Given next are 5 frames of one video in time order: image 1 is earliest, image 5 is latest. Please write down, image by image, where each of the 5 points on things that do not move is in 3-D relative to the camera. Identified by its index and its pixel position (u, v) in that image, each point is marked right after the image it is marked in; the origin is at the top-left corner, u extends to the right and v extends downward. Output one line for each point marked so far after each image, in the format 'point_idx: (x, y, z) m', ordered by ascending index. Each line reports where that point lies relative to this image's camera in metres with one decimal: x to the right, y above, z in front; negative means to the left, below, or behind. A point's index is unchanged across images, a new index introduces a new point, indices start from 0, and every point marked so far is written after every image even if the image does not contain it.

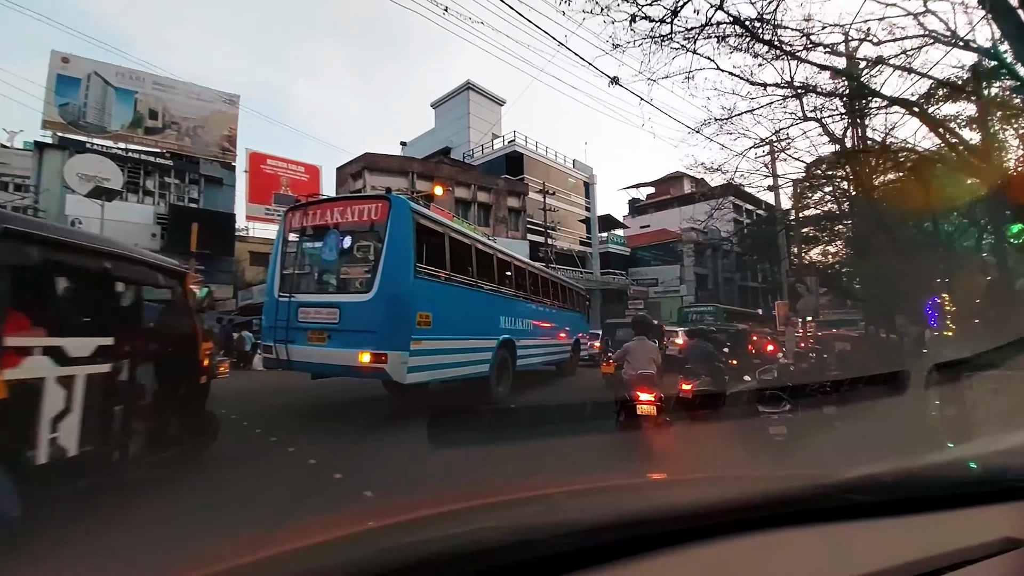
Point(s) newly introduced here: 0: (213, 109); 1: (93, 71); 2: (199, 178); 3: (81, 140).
0: (-10.4, +6.3, +19.2) m
1: (-12.2, +6.3, +16.4) m
2: (-10.7, +3.8, +18.9) m
3: (-12.7, +4.3, +16.5) m
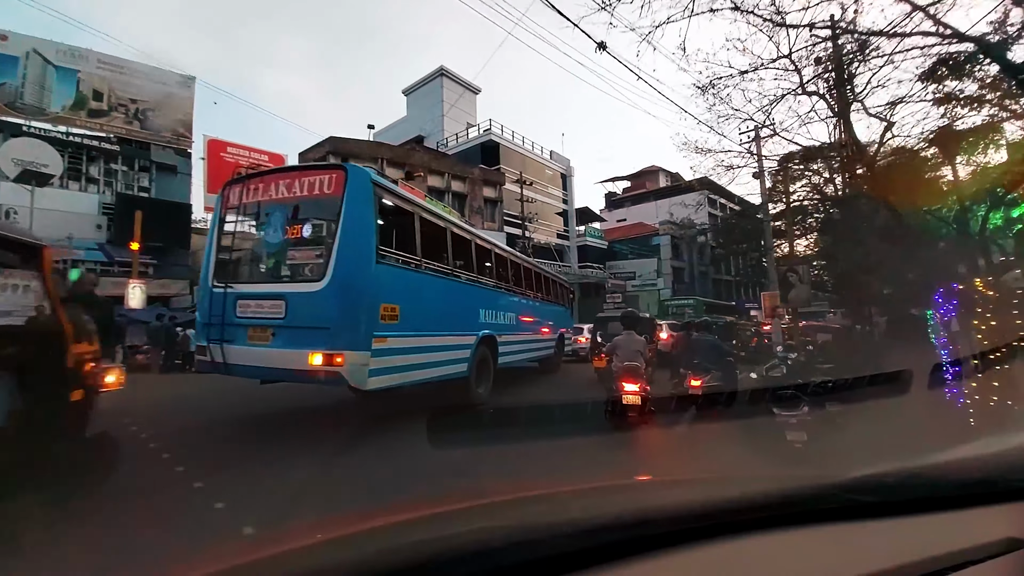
0: (-11.2, +6.4, +18.1) m
1: (-12.9, +6.4, +15.3) m
2: (-11.5, +3.9, +17.8) m
3: (-13.3, +4.4, +15.3) m
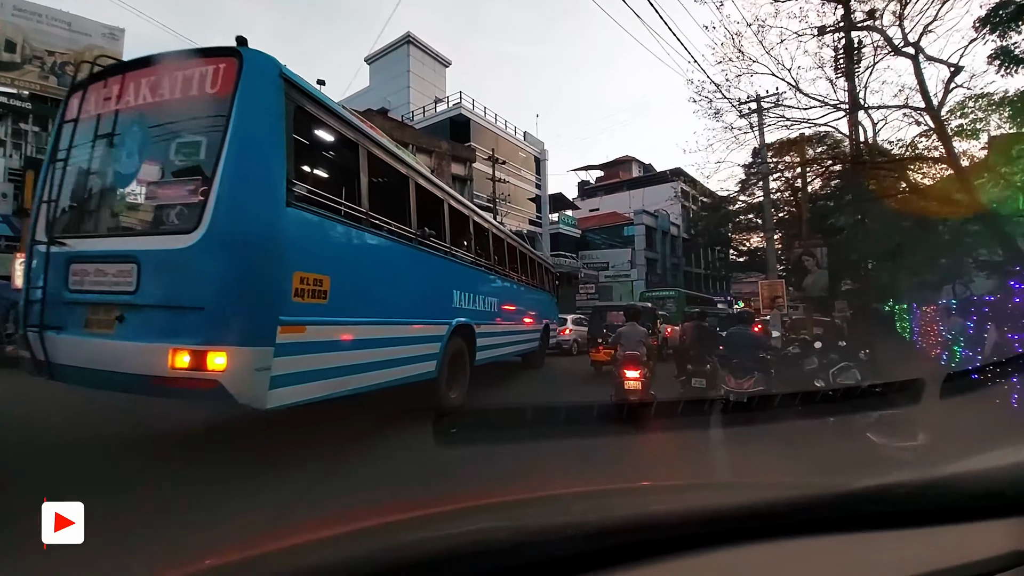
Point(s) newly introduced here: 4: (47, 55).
0: (-12.0, +6.9, +16.4) m
1: (-13.5, +6.9, +13.4) m
2: (-12.3, +4.4, +16.1) m
3: (-14.0, +4.9, +13.5) m
4: (-12.6, +6.3, +15.5) m
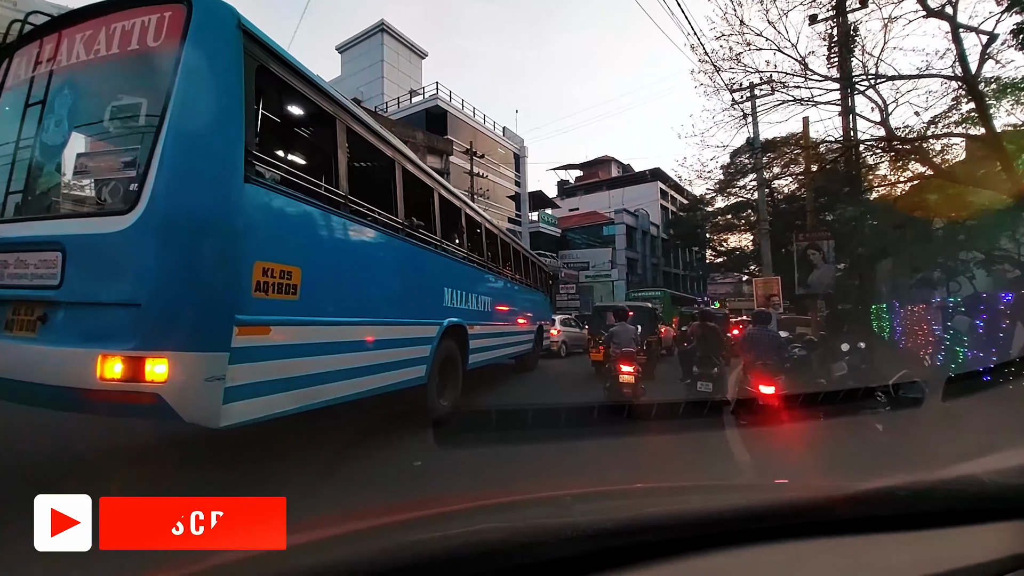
0: (-12.5, +6.9, +15.6) m
1: (-13.9, +6.9, +12.6) m
2: (-12.8, +4.4, +15.4) m
3: (-14.4, +4.9, +12.7) m
4: (-13.1, +6.3, +14.8) m
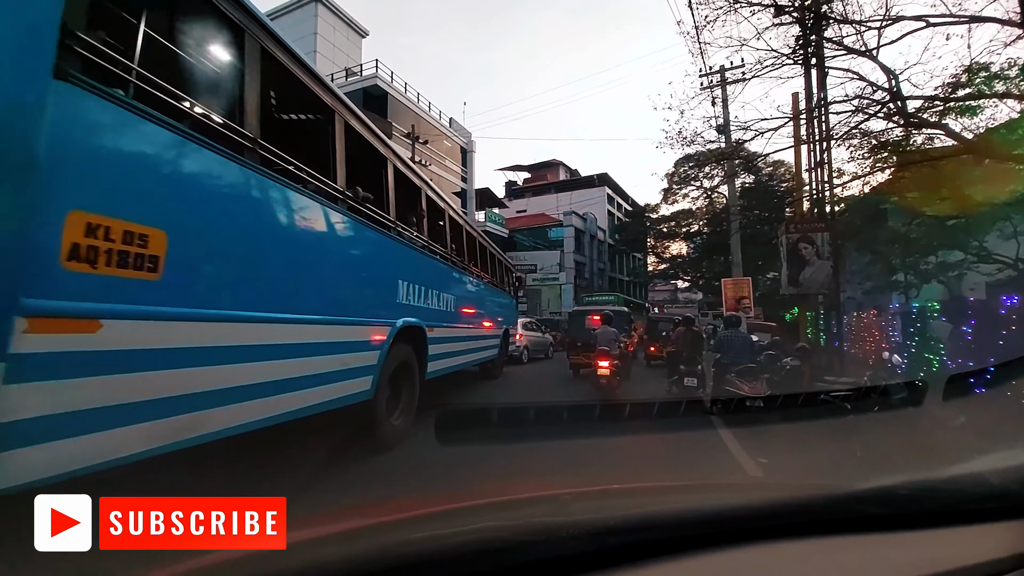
0: (-13.2, +7.5, +13.9) m
1: (-14.2, +7.5, +10.8) m
2: (-13.5, +5.0, +13.6) m
3: (-14.8, +5.5, +10.8) m
4: (-13.7, +6.9, +13.0) m
